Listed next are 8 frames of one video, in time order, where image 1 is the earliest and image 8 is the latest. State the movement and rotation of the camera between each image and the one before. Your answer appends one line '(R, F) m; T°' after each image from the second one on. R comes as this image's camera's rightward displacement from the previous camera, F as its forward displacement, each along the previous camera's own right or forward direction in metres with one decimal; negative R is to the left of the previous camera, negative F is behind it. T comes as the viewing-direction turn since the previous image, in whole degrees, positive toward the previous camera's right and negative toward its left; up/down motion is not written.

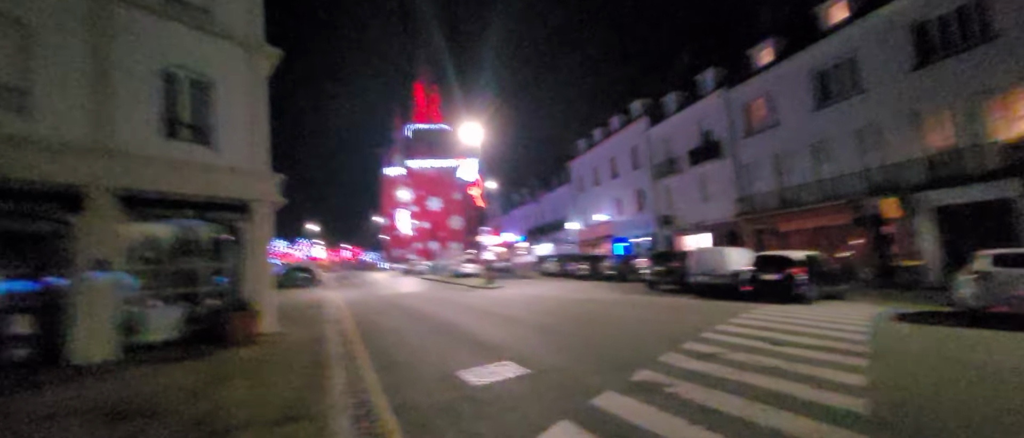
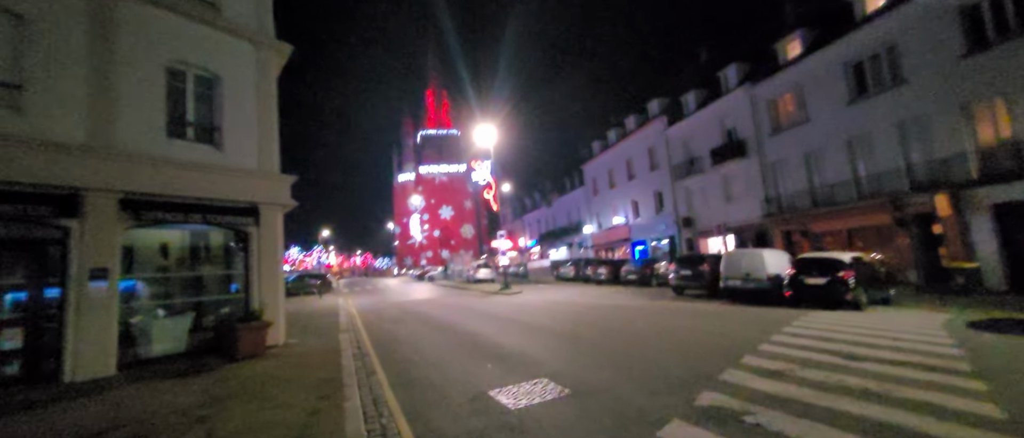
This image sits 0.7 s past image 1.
(-0.3, +0.8) m; -1°
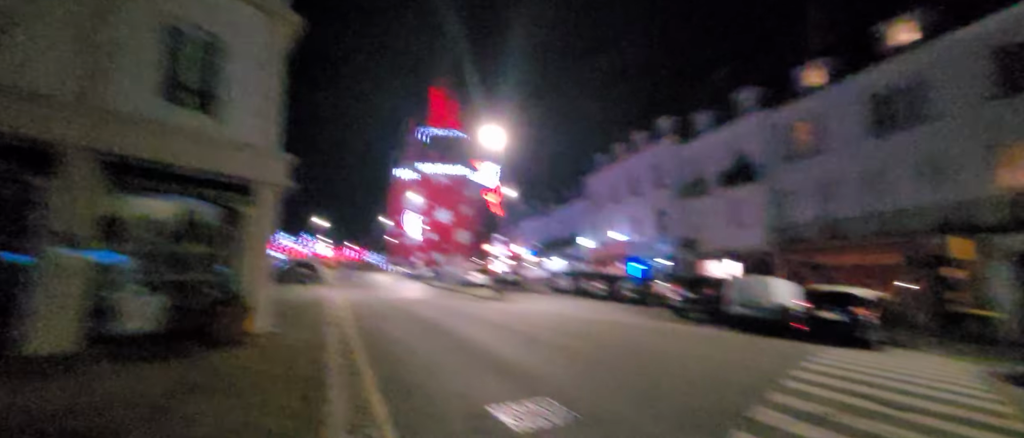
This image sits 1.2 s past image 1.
(-0.3, +0.6) m; +1°
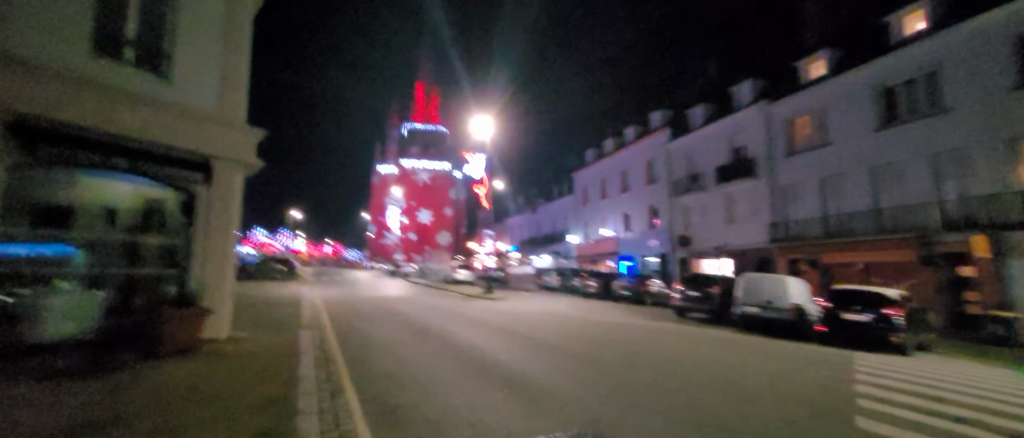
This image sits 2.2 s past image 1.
(-0.5, +1.3) m; +2°
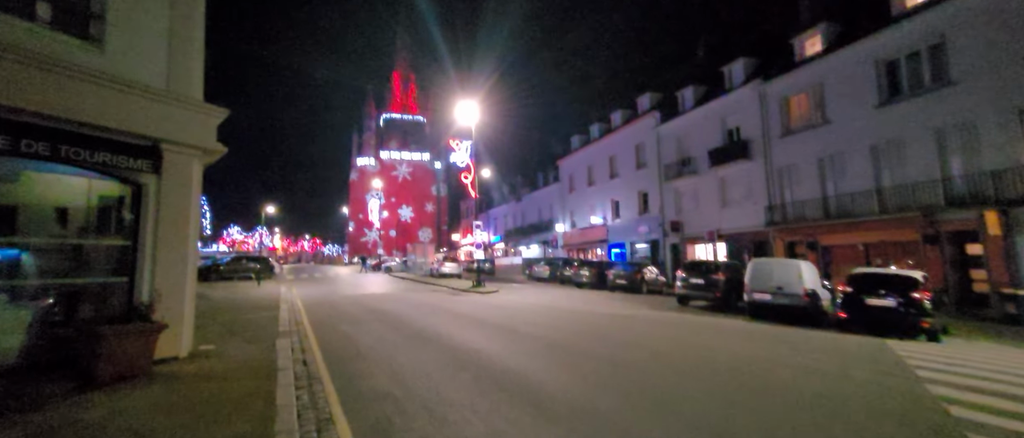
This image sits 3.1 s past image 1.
(-0.4, +1.1) m; +2°
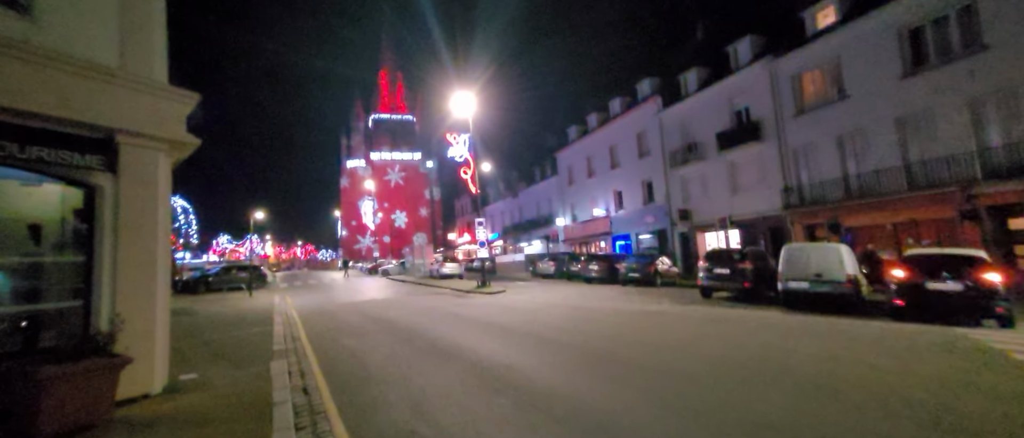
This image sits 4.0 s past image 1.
(-0.5, +1.2) m; +1°
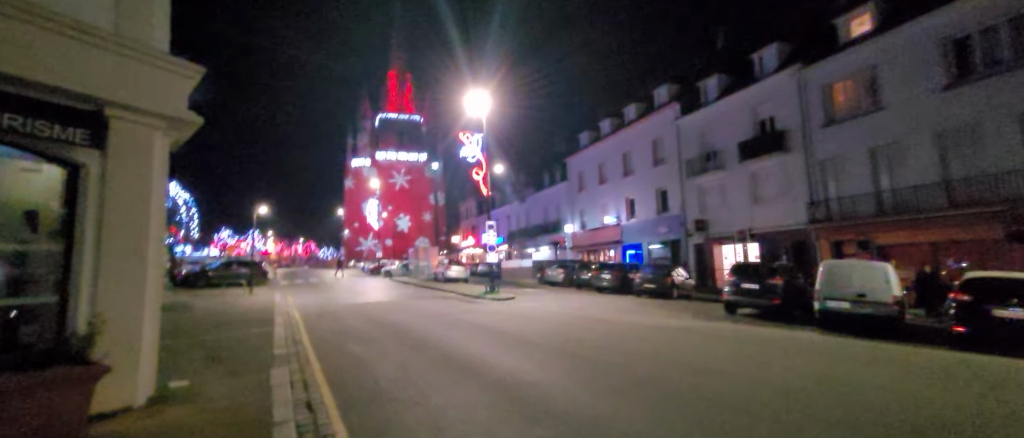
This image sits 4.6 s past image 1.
(-0.5, +0.8) m; 0°
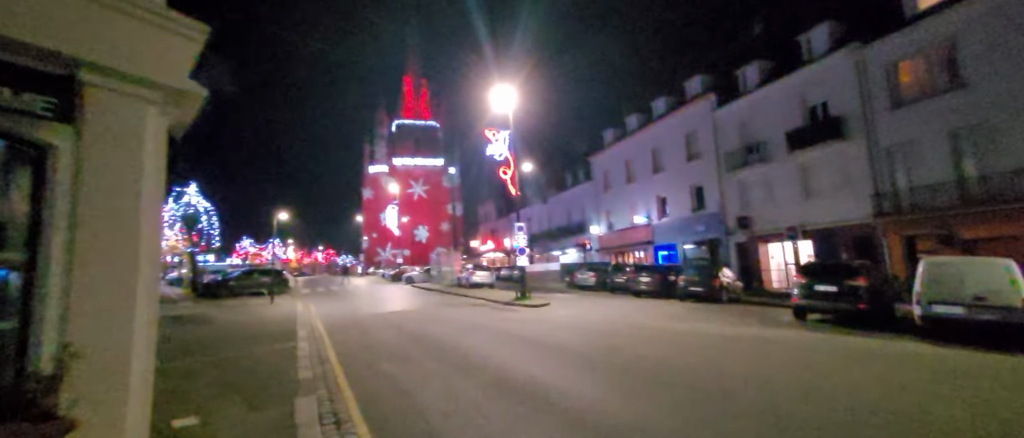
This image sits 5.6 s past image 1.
(-0.8, +1.4) m; -2°
